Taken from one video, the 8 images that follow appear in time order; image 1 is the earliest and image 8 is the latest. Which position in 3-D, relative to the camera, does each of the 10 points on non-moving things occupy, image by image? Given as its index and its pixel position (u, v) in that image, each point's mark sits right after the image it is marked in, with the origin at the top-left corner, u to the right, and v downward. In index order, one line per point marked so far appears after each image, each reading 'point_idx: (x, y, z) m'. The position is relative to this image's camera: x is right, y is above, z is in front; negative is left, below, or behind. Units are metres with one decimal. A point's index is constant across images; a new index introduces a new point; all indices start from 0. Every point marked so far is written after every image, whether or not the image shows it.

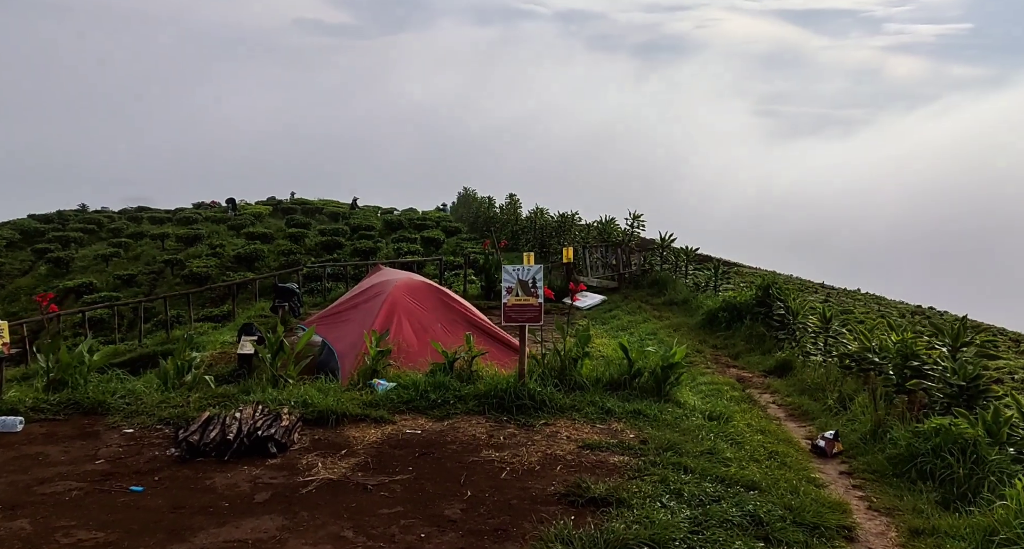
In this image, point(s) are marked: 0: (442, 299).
0: (-0.7, -0.2, +8.4) m
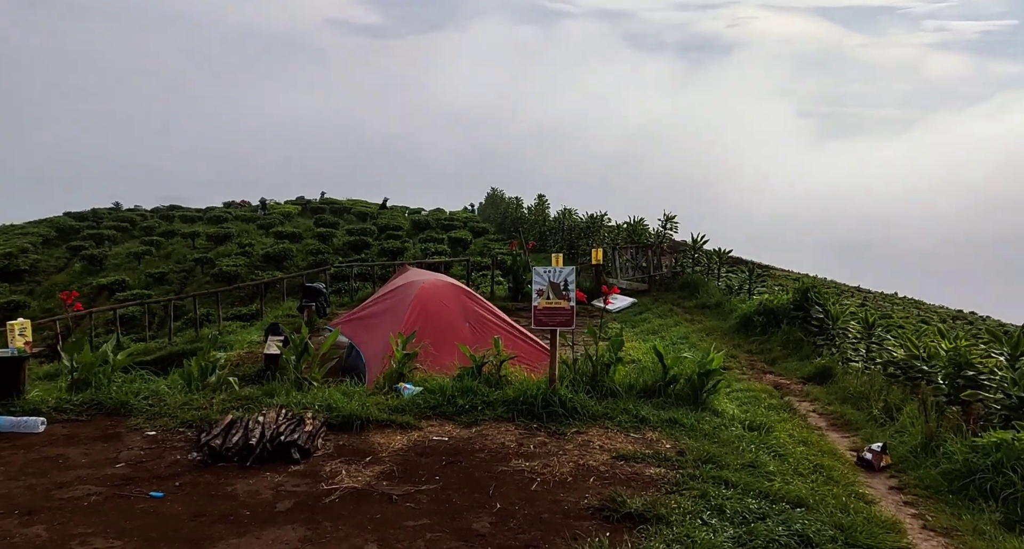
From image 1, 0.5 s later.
0: (-0.4, -0.3, +8.2) m
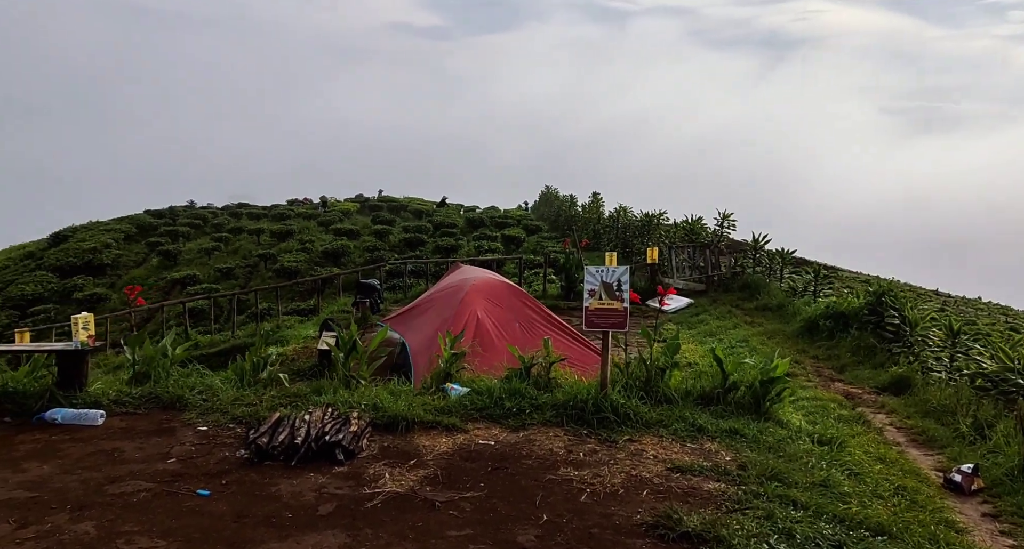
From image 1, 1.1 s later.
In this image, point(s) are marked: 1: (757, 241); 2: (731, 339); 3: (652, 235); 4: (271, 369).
0: (+0.1, -0.2, +8.0) m
1: (+4.0, +0.5, +13.1) m
2: (+2.6, -0.8, +9.5) m
3: (+2.9, +0.8, +16.9) m
4: (-1.9, -0.8, +6.5) m
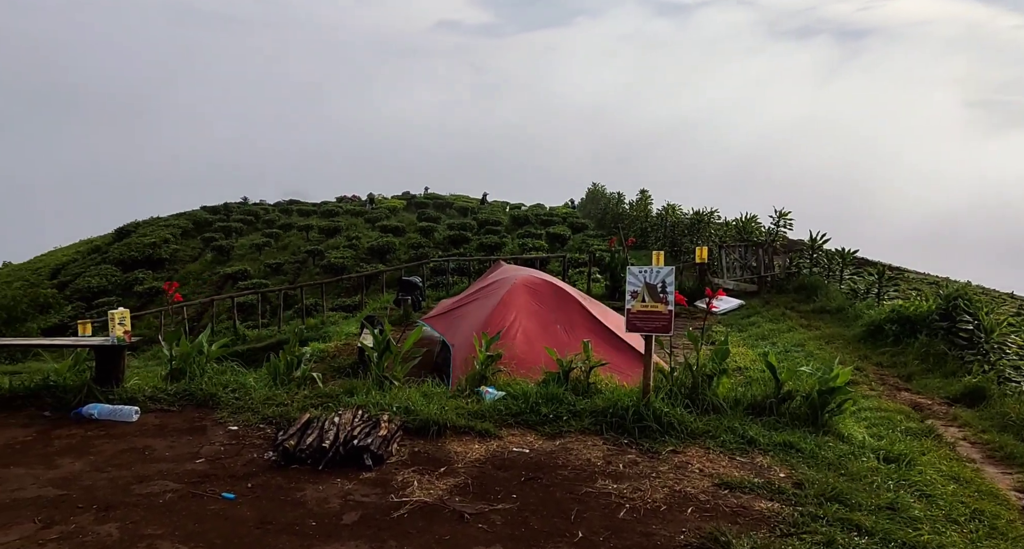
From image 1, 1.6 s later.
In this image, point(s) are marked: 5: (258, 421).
0: (+0.5, -0.2, +7.7) m
1: (+4.7, +0.5, +12.6) m
2: (+3.1, -0.8, +9.1) m
3: (+3.9, +0.8, +16.4) m
4: (-1.6, -0.7, +6.3) m
5: (-1.7, -1.0, +5.3) m
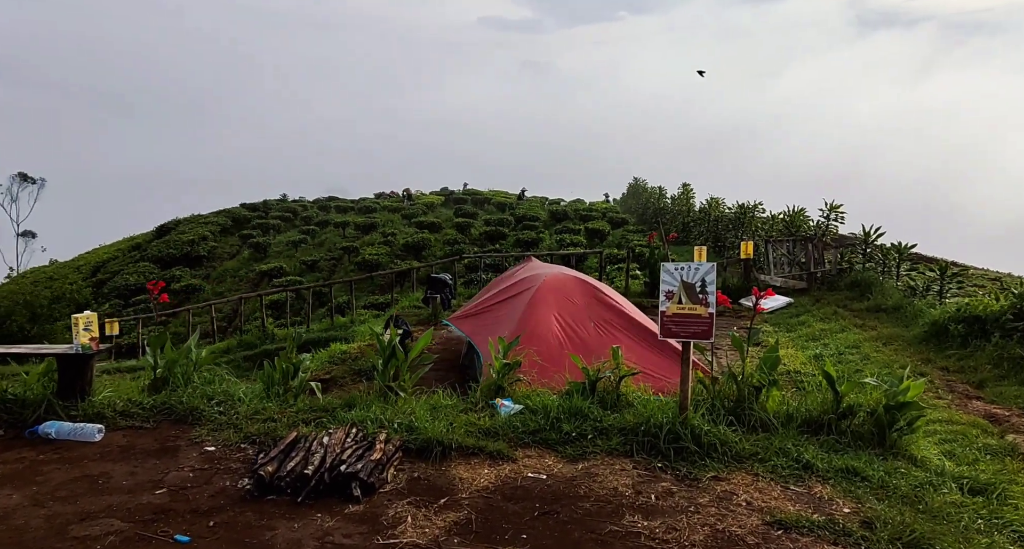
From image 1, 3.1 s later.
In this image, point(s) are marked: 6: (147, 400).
0: (+0.7, -0.2, +7.0) m
1: (+5.2, +0.6, +11.6) m
2: (+3.3, -0.7, +8.2) m
3: (+4.5, +0.9, +15.5) m
4: (-1.5, -0.7, +5.7) m
5: (-1.6, -1.0, +4.7) m
6: (-2.3, -0.8, +5.1) m
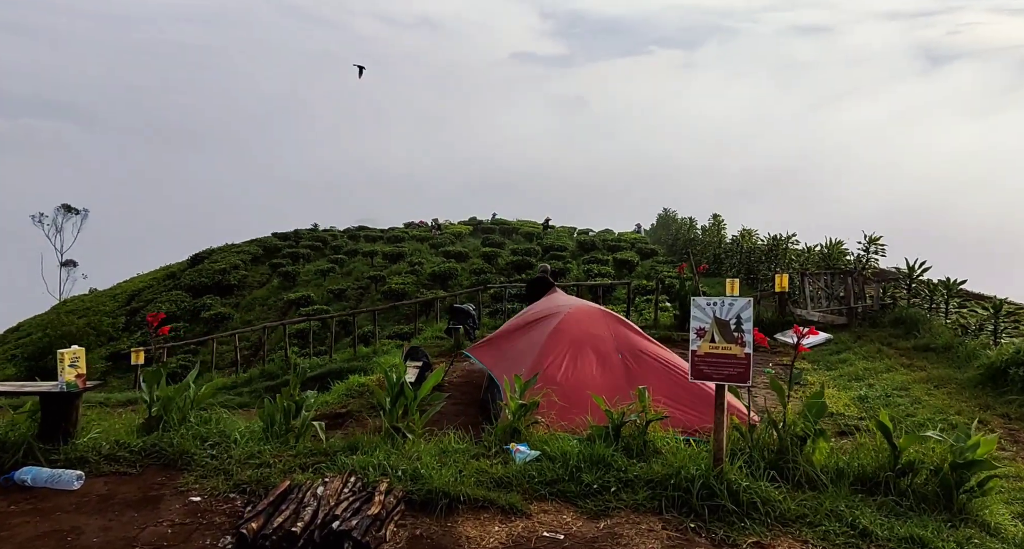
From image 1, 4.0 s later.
0: (+0.9, -0.5, +6.5) m
1: (+5.5, +0.1, +11.0) m
2: (+3.6, -1.1, +7.7) m
3: (+5.0, +0.3, +14.9) m
4: (-1.4, -0.9, +5.3) m
5: (-1.5, -1.1, +4.3) m
6: (-2.2, -1.0, +4.8) m
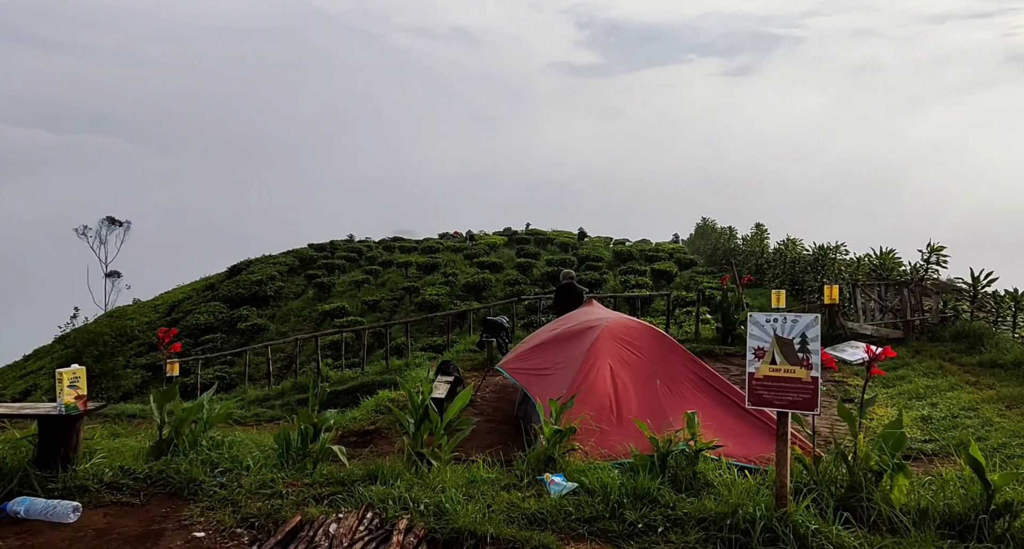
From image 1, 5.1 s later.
0: (+1.1, -0.6, +6.1) m
1: (+5.9, 0.0, +10.4) m
2: (+3.9, -1.2, +7.1) m
3: (+5.6, +0.1, +14.3) m
4: (-1.2, -1.0, +5.0) m
5: (-1.4, -1.2, +3.9) m
6: (-2.1, -1.1, +4.4) m
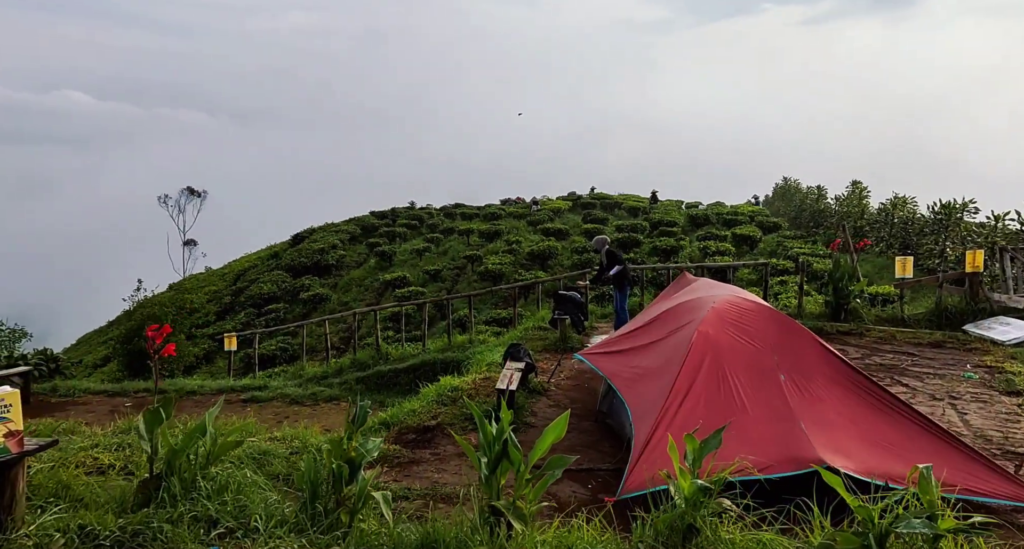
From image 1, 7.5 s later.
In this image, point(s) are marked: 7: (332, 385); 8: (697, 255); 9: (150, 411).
0: (+1.7, -0.4, +4.5) m
1: (+6.8, +0.4, +8.4) m
2: (+4.5, -1.0, +5.3) m
3: (+6.8, +0.6, +12.3) m
4: (-0.7, -0.9, +3.6) m
5: (-0.9, -1.2, +2.6) m
6: (-1.6, -1.0, +3.1) m
7: (-2.6, -1.7, +11.6) m
8: (+4.4, +0.5, +19.4) m
9: (-1.7, -0.6, +3.6) m
